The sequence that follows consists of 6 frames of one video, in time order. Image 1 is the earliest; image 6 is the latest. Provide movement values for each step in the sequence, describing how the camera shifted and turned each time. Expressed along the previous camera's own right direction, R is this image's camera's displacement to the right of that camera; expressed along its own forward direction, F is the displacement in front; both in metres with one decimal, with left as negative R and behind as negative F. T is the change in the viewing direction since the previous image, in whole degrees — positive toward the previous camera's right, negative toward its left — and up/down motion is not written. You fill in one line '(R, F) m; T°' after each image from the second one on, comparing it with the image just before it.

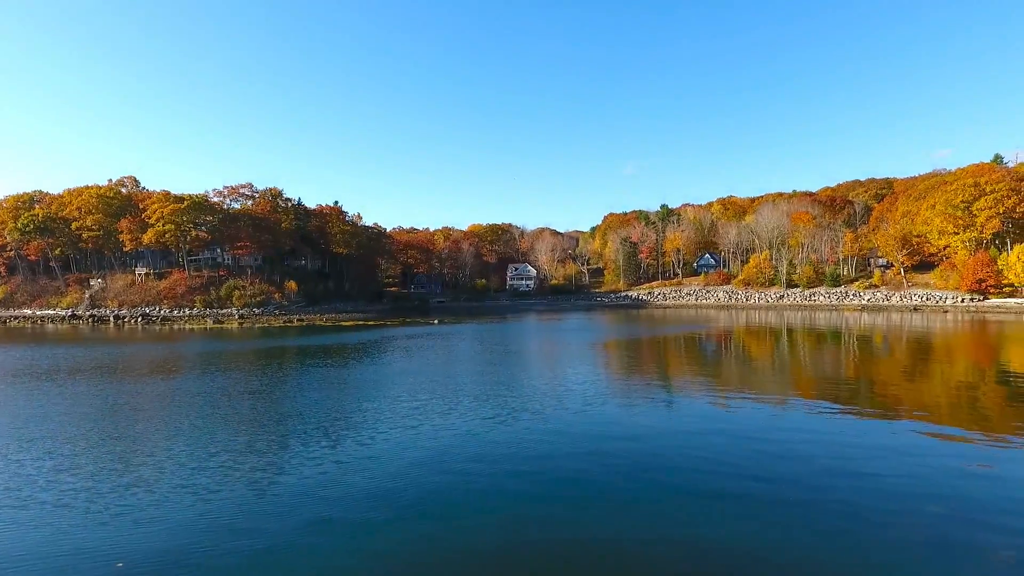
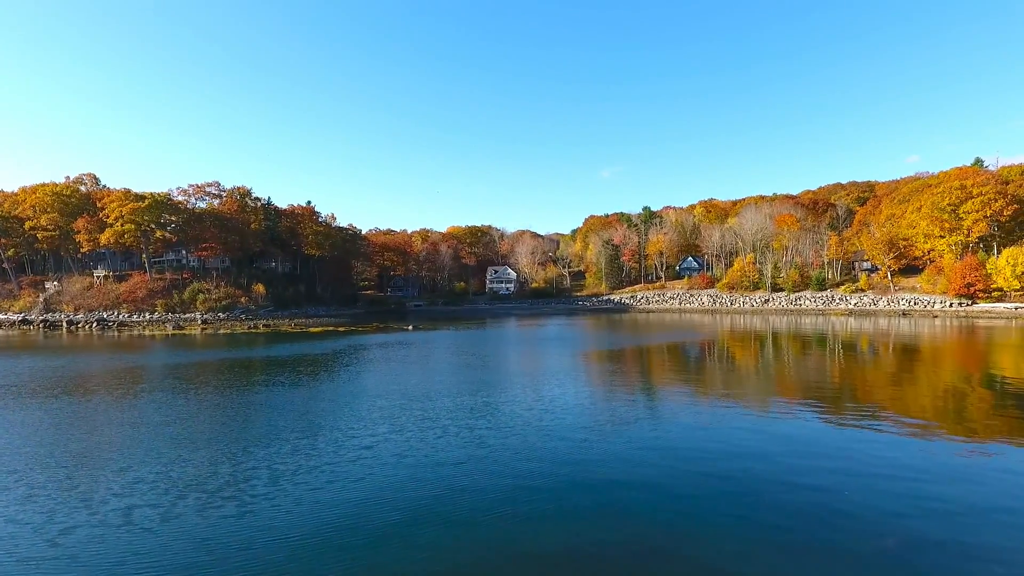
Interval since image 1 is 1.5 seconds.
(+0.1, +1.4) m; +2°
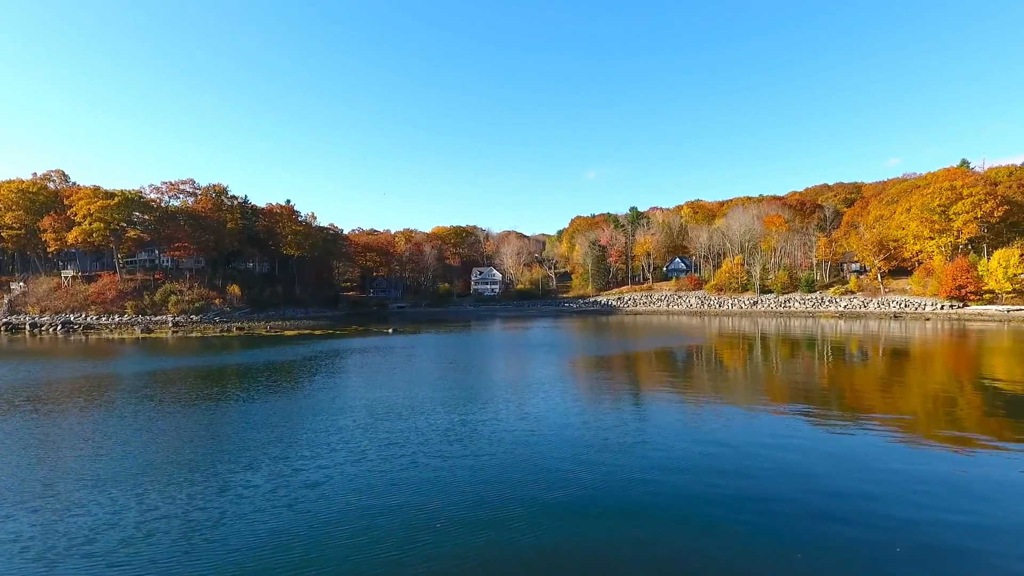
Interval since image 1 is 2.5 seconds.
(+0.1, +1.0) m; +1°
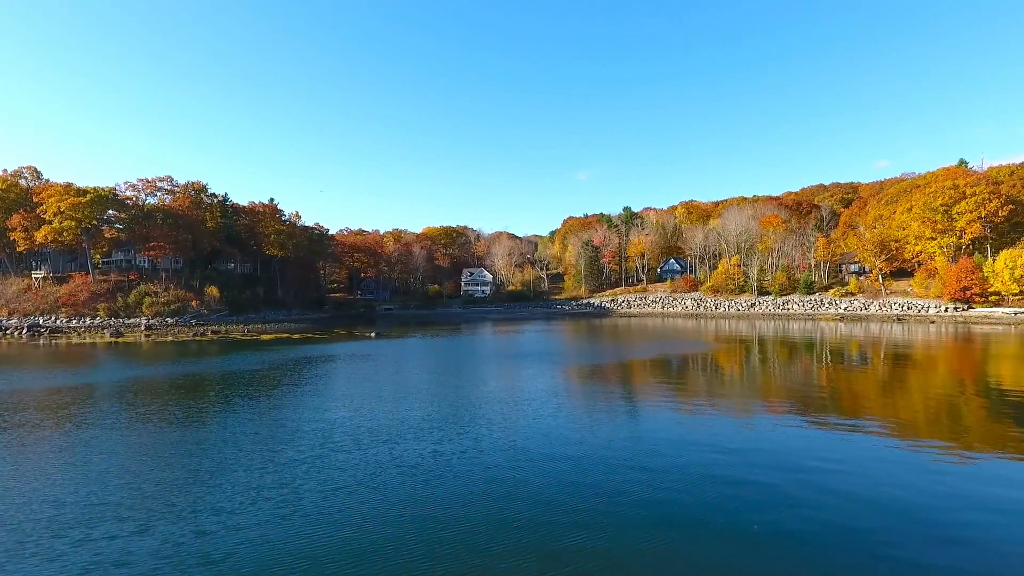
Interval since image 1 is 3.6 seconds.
(+0.1, +1.3) m; +1°
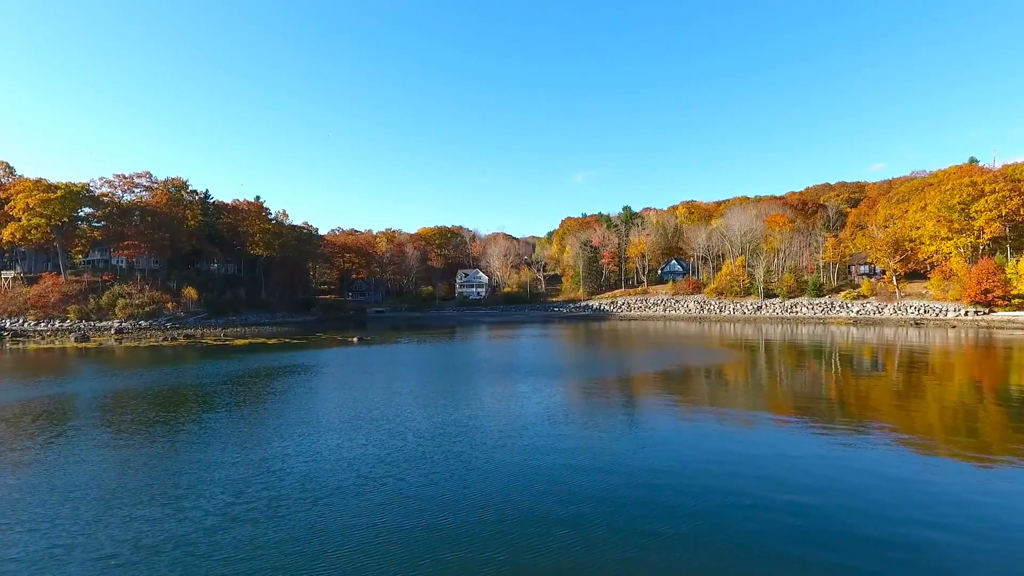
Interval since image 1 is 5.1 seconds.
(+0.1, +1.7) m; 0°
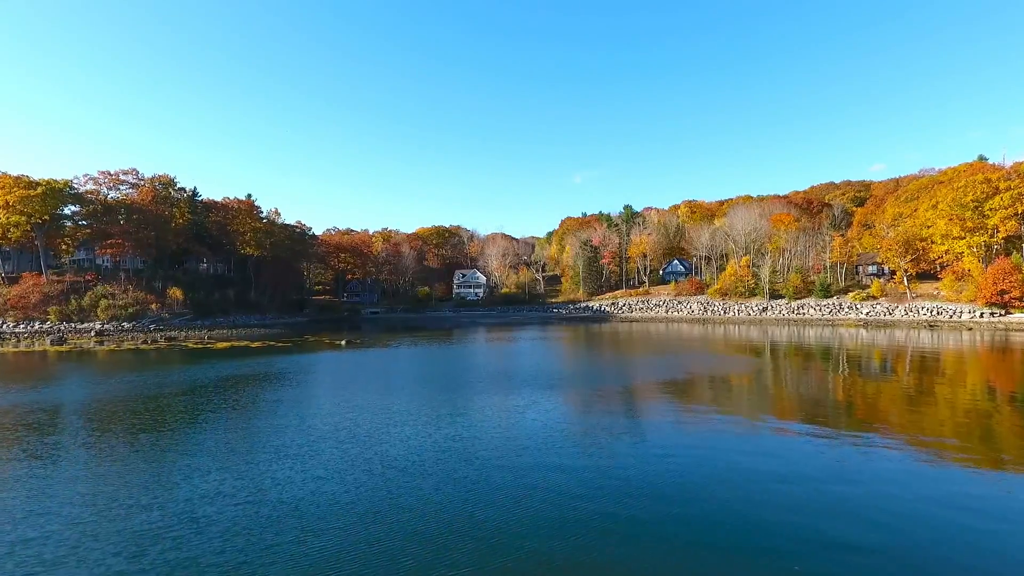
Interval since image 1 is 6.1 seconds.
(+0.1, +1.1) m; 0°
